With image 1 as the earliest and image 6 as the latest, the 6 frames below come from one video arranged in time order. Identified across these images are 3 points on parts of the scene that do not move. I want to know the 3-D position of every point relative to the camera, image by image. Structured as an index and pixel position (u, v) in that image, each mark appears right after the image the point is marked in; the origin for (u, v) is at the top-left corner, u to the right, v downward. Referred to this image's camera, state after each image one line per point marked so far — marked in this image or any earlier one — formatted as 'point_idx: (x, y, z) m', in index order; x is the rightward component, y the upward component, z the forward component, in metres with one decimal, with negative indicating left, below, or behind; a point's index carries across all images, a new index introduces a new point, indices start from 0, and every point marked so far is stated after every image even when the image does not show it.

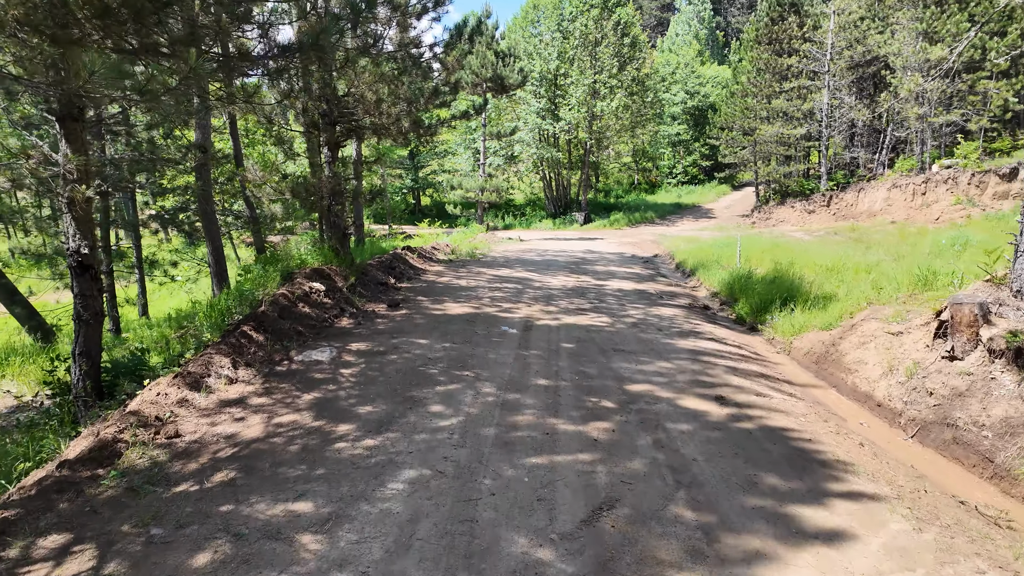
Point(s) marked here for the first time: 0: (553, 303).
0: (+0.6, -0.2, +8.7) m
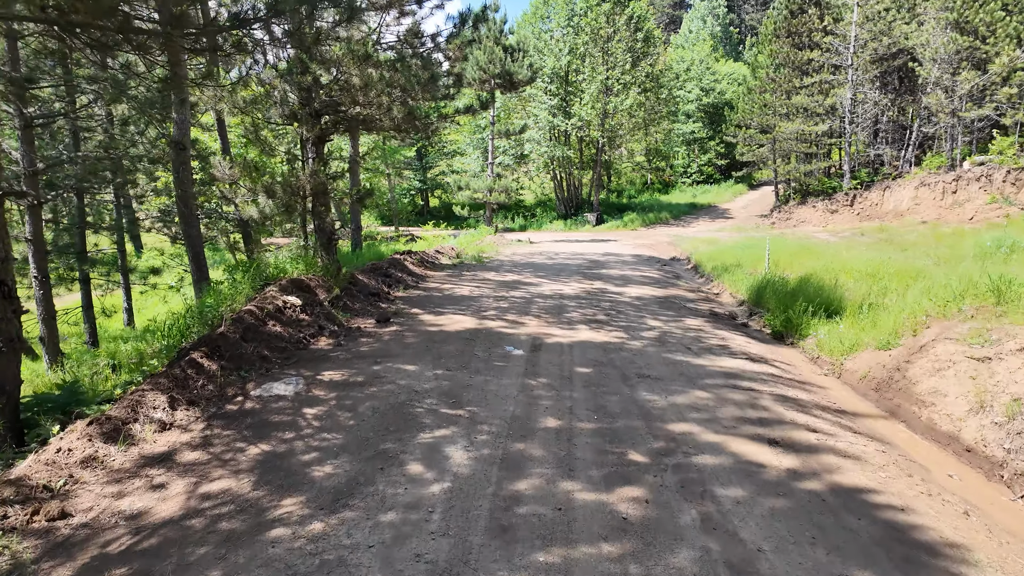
0: (+0.7, -0.3, +7.8) m
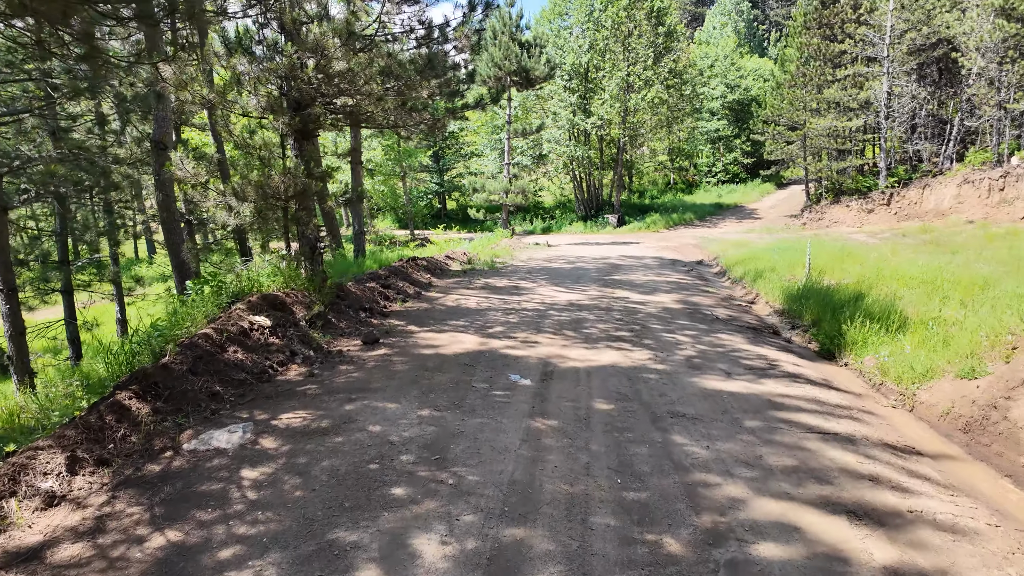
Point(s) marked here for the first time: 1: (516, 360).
0: (+0.8, -0.5, +6.9) m
1: (0.0, -0.6, +5.4) m
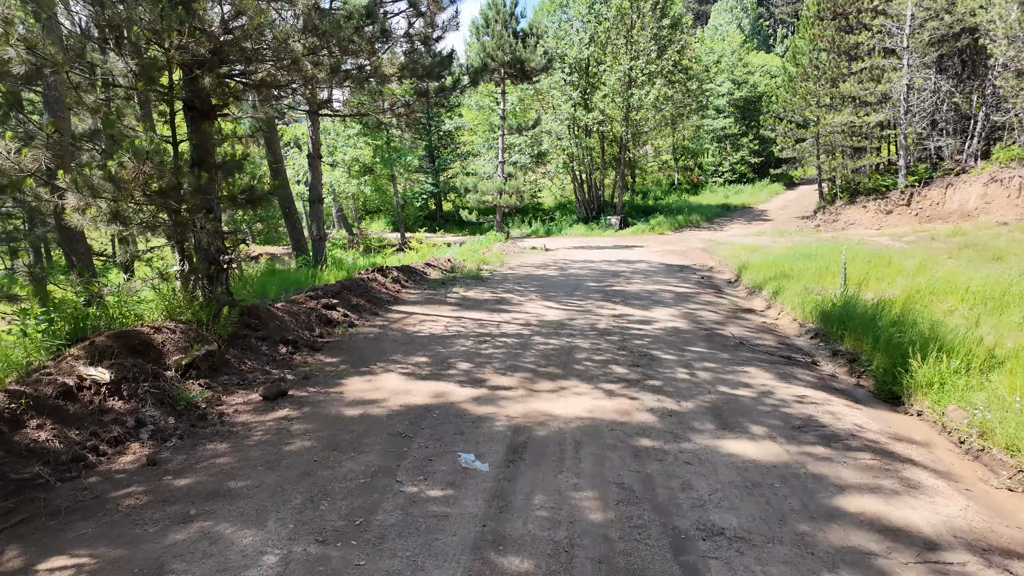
0: (+0.5, -0.7, +5.3) m
1: (-0.2, -0.9, +3.9) m
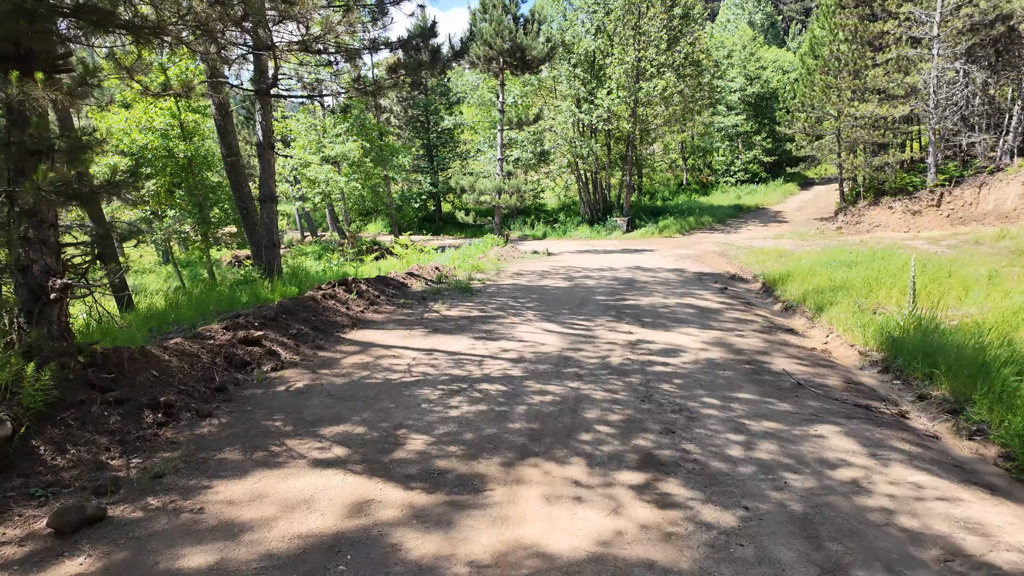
0: (+0.4, -0.9, +3.7) m
1: (-0.4, -1.1, +2.3) m
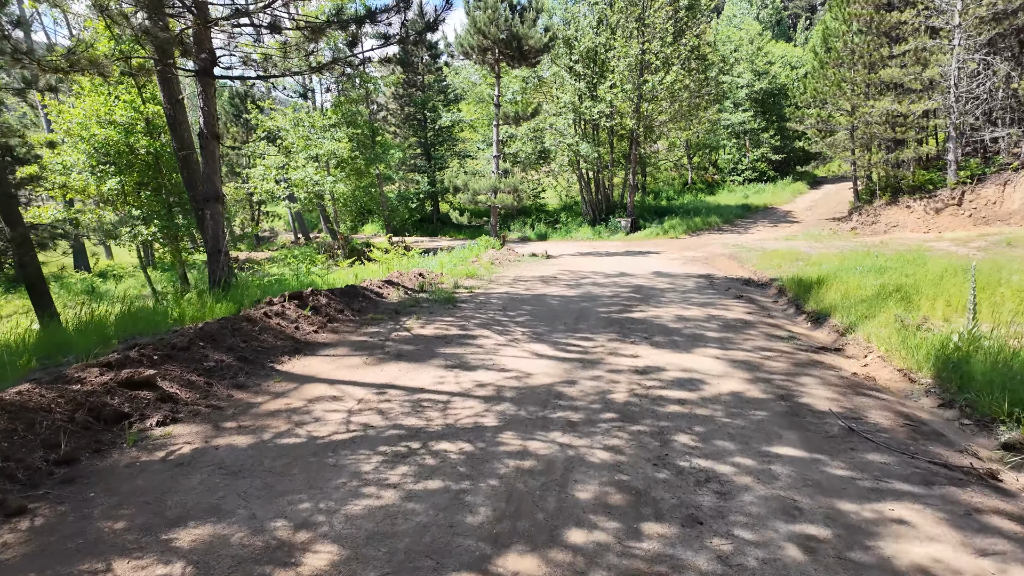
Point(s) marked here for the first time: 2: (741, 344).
0: (+0.2, -1.1, +2.6) m
1: (-0.6, -1.2, +1.1) m
2: (+2.6, -0.7, +6.8) m
